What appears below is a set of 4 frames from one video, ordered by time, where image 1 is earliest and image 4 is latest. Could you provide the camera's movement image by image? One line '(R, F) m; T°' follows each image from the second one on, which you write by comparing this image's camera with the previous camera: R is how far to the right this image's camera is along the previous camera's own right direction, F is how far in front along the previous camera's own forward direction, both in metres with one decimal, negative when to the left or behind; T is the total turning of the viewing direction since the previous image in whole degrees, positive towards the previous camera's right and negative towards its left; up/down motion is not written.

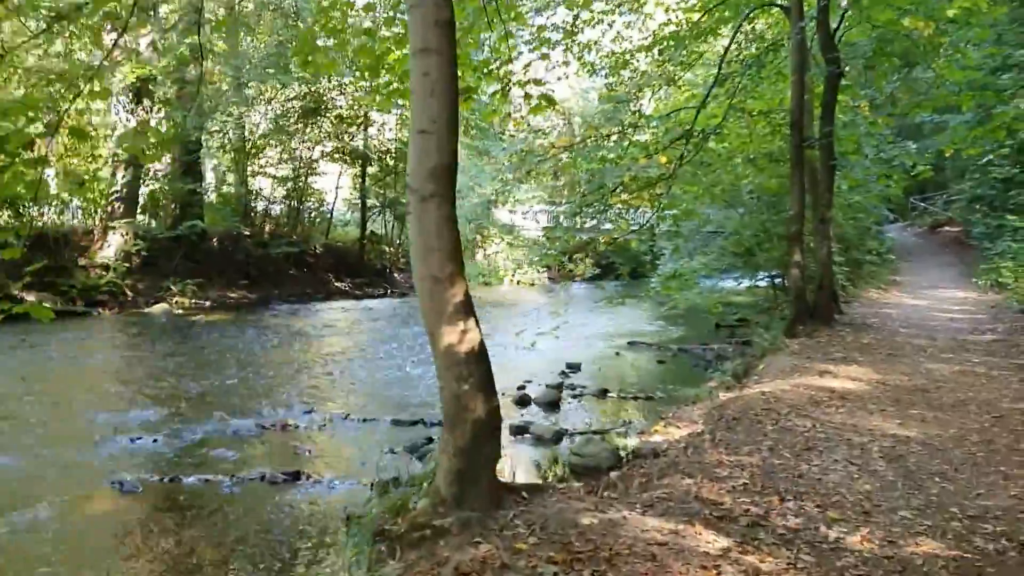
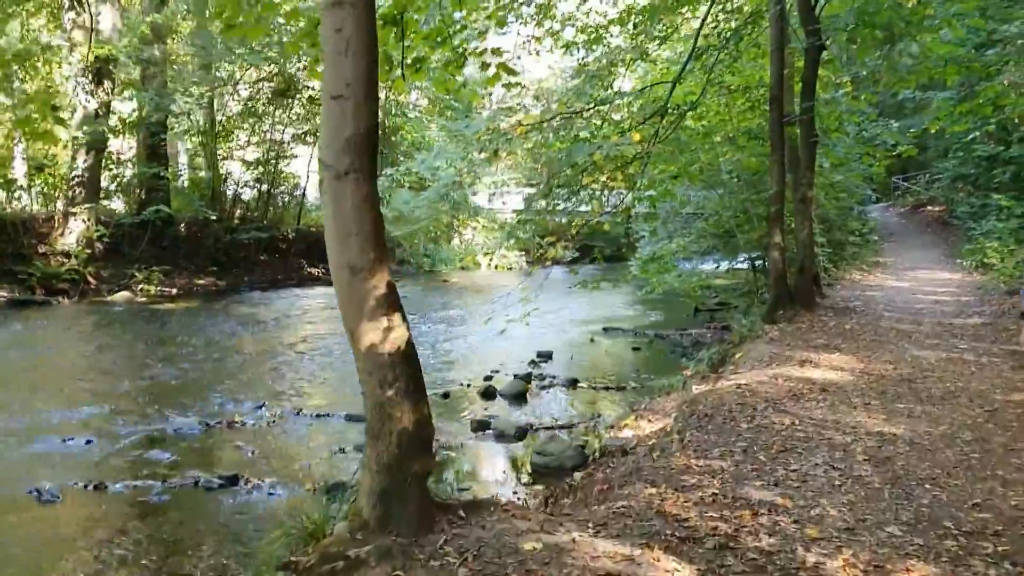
(+0.2, +0.6) m; +1°
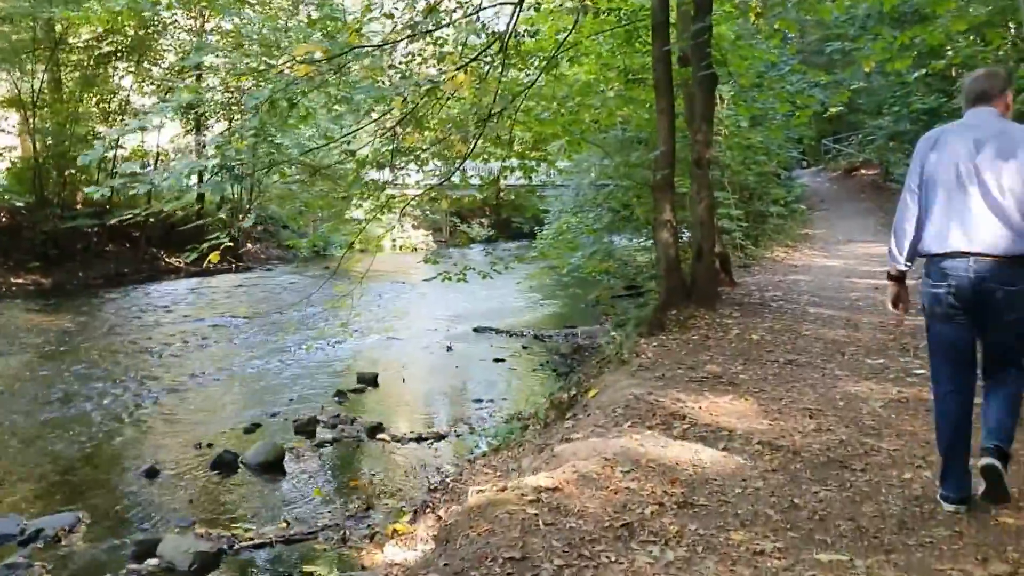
(+1.6, +3.3) m; +4°
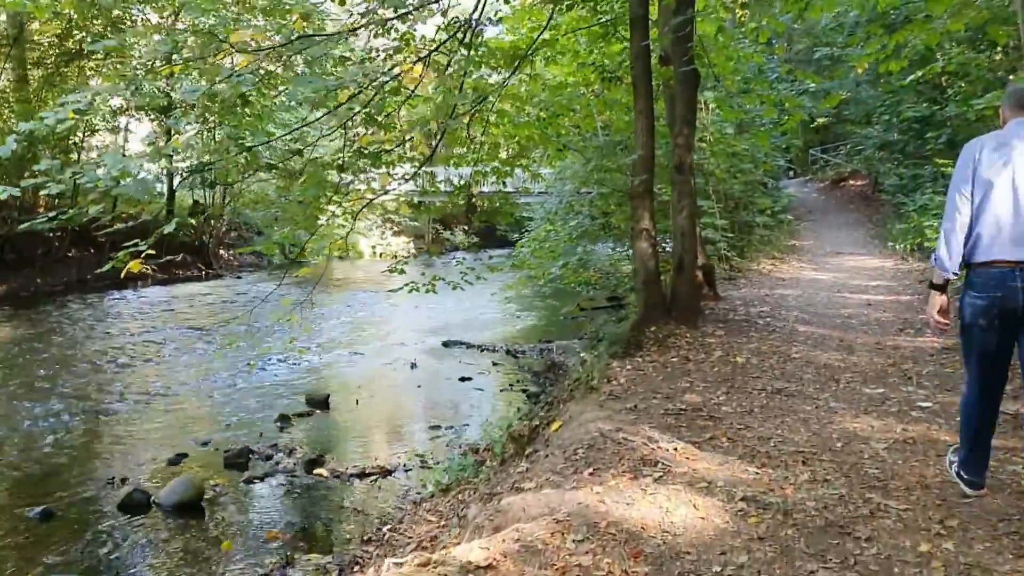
(+0.2, +0.8) m; +1°
